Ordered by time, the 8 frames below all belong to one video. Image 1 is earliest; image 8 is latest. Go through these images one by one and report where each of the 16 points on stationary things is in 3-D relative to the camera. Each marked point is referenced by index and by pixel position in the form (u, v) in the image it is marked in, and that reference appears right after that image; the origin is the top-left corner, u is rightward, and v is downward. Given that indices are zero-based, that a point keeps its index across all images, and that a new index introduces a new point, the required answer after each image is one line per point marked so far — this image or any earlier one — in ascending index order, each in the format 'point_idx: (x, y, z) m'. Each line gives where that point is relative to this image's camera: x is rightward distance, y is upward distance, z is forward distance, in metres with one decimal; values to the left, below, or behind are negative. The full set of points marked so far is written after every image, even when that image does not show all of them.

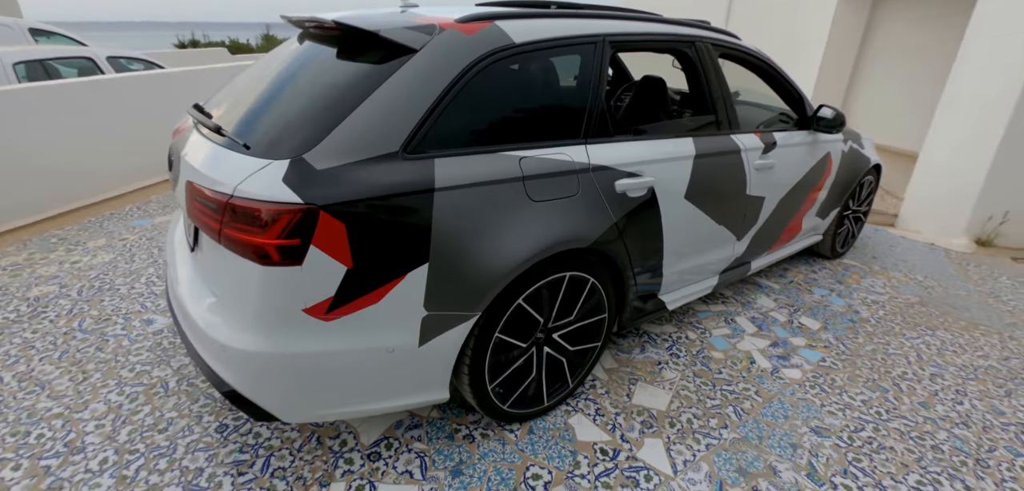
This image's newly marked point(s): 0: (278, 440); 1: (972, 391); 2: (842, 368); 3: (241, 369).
0: (-0.9, -0.7, +1.9) m
1: (+2.3, -0.6, +2.5) m
2: (+1.8, -0.6, +2.5) m
3: (-0.8, -0.3, +1.5) m
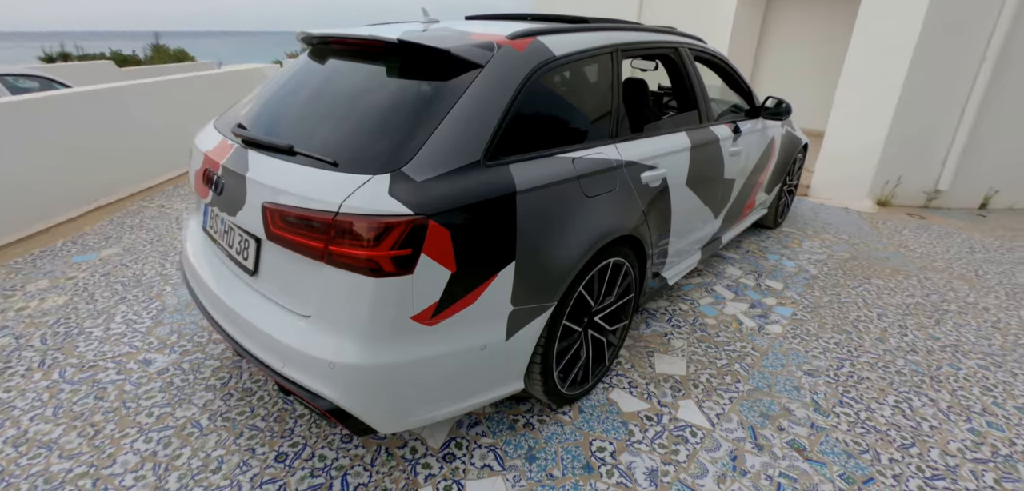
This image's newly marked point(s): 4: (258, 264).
0: (-0.6, -0.8, +1.9) m
1: (+2.4, -0.4, +3.1) m
2: (+1.8, -0.4, +3.0) m
3: (-0.5, -0.4, +1.5) m
4: (-0.9, 0.0, +1.7) m
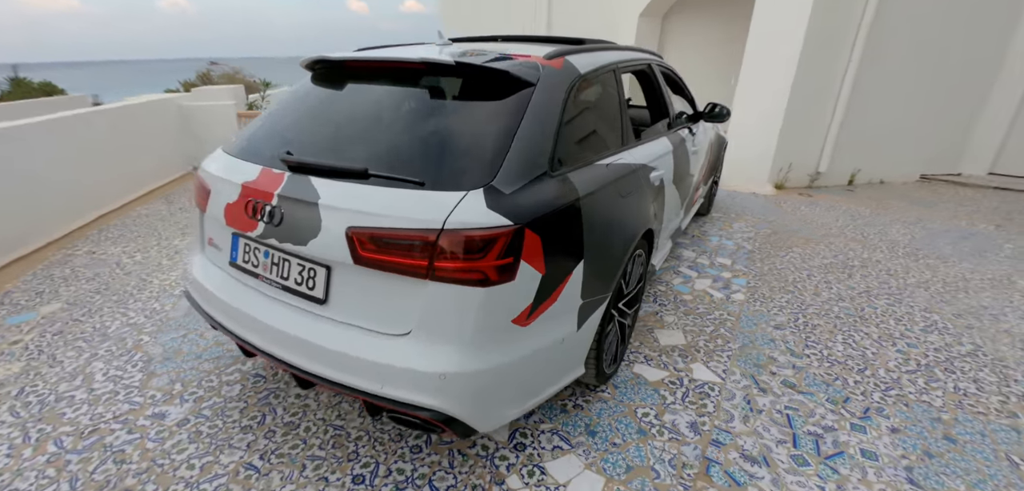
0: (-0.3, -0.8, +1.9) m
1: (+2.3, -0.2, +3.8) m
2: (+1.7, -0.2, +3.6) m
3: (-0.2, -0.4, +1.6) m
4: (-0.6, -0.1, +1.7) m
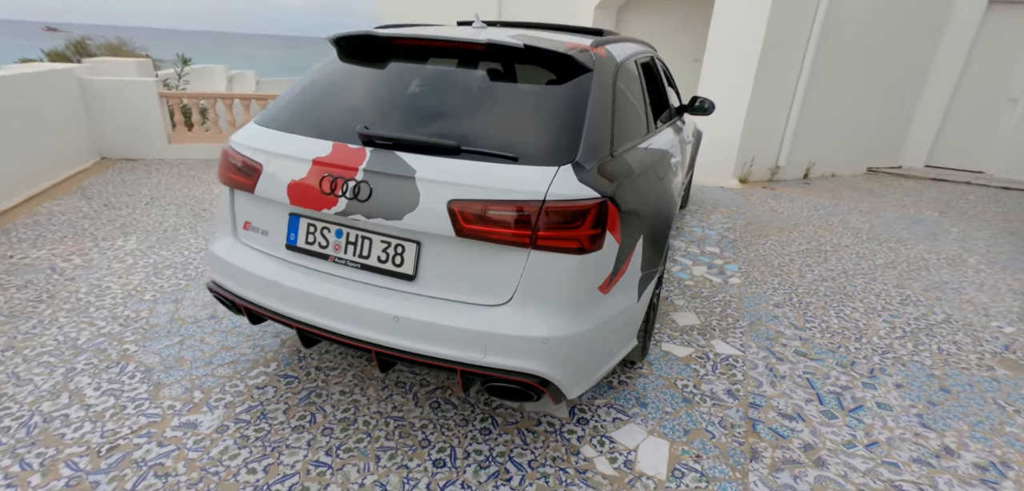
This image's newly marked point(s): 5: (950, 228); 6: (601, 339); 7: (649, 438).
0: (0.0, -0.8, +2.0) m
1: (+2.3, -0.1, +4.2) m
2: (+1.8, -0.2, +3.9) m
3: (+0.2, -0.4, +1.7) m
4: (-0.3, -0.1, +1.8) m
5: (+4.3, +0.2, +5.0) m
6: (+0.3, -0.3, +1.8) m
7: (+0.6, -0.8, +2.1) m
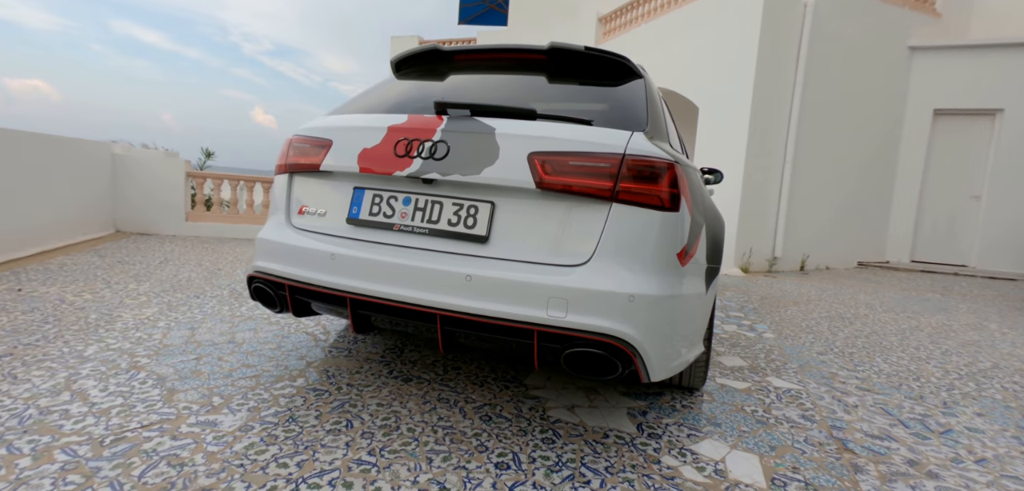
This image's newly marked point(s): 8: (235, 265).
0: (+0.2, -0.7, +1.7) m
1: (+2.5, -0.6, +4.1) m
2: (+2.0, -0.6, +3.8) m
3: (+0.4, -0.2, +1.5) m
4: (-0.1, +0.1, +1.6) m
5: (+4.4, -0.6, +5.0) m
6: (+0.6, -0.2, +1.7) m
7: (+0.8, -0.7, +1.8) m
8: (-2.6, -0.2, +4.8) m
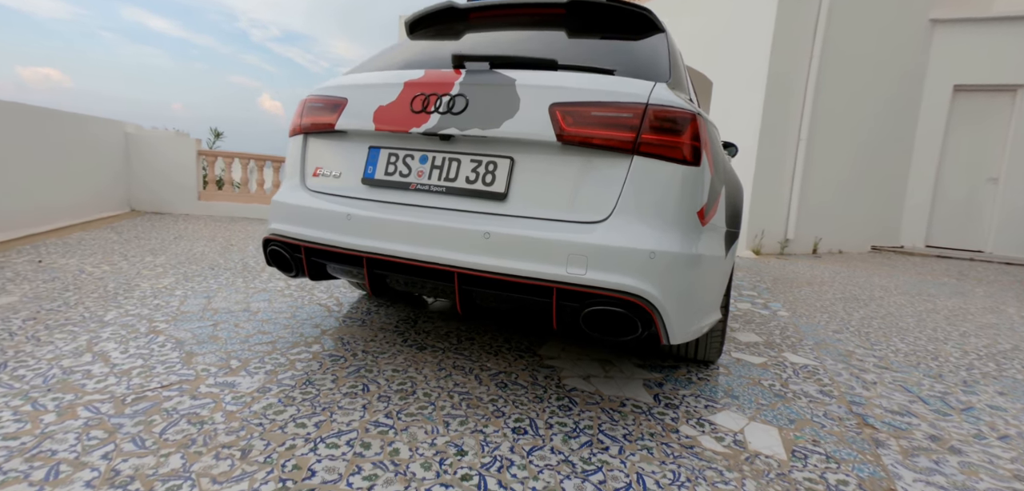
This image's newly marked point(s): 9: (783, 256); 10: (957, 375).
0: (+0.2, -0.6, +1.7) m
1: (+2.5, -0.4, +4.0) m
2: (+2.0, -0.4, +3.7) m
3: (+0.5, -0.1, +1.5) m
4: (0.0, +0.2, +1.6) m
5: (+4.4, -0.4, +5.0) m
6: (+0.6, -0.1, +1.6) m
7: (+0.8, -0.6, +1.8) m
8: (-2.5, +0.1, +4.8) m
9: (+3.4, -0.1, +6.5) m
10: (+2.1, -0.6, +2.4) m
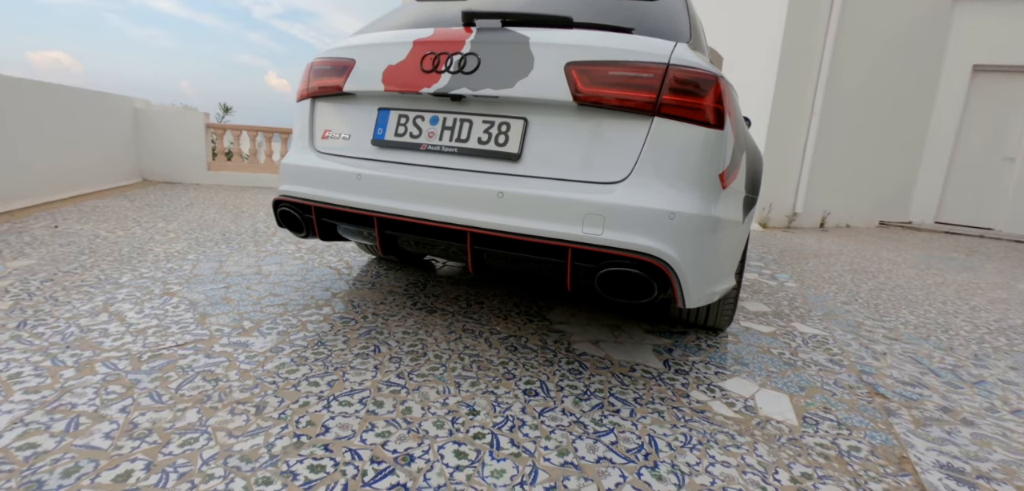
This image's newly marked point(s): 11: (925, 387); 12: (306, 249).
0: (+0.3, -0.5, +1.7) m
1: (+2.6, -0.2, +4.0) m
2: (+2.1, -0.2, +3.7) m
3: (+0.5, 0.0, +1.5) m
4: (0.0, +0.3, +1.6) m
5: (+4.5, -0.2, +4.9) m
6: (+0.7, 0.0, +1.6) m
7: (+0.9, -0.5, +1.8) m
8: (-2.4, +0.4, +4.8) m
9: (+3.5, +0.2, +6.4) m
10: (+2.1, -0.5, +2.4) m
11: (+1.6, -0.5, +2.0) m
12: (-1.3, 0.0, +3.2) m
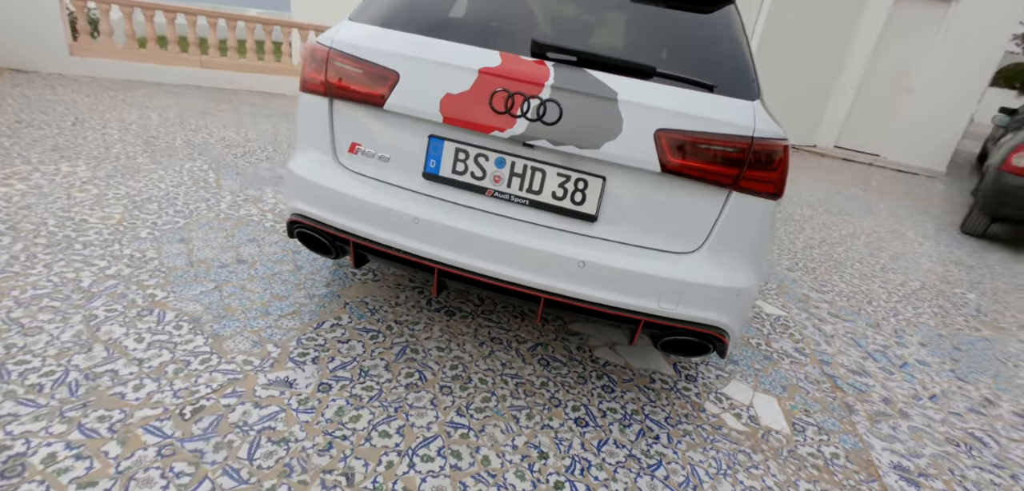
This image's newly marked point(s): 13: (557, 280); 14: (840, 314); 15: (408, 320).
0: (+0.4, -0.6, +1.9) m
1: (+2.3, +0.2, +4.5) m
2: (+1.9, +0.1, +4.1) m
3: (+0.7, -0.2, +1.6) m
4: (+0.3, +0.1, +1.6) m
5: (+4.1, +0.4, +5.7) m
6: (+0.9, -0.2, +1.8) m
7: (+1.0, -0.6, +2.1) m
8: (-2.7, +0.9, +4.2) m
9: (+2.8, +1.1, +6.8) m
10: (+2.2, -0.4, +2.9) m
11: (+1.7, -0.6, +2.4) m
12: (-1.3, +0.2, +3.0) m
13: (+0.1, -0.1, +1.6) m
14: (+1.9, -0.4, +3.0) m
15: (-0.4, -0.3, +2.2) m
